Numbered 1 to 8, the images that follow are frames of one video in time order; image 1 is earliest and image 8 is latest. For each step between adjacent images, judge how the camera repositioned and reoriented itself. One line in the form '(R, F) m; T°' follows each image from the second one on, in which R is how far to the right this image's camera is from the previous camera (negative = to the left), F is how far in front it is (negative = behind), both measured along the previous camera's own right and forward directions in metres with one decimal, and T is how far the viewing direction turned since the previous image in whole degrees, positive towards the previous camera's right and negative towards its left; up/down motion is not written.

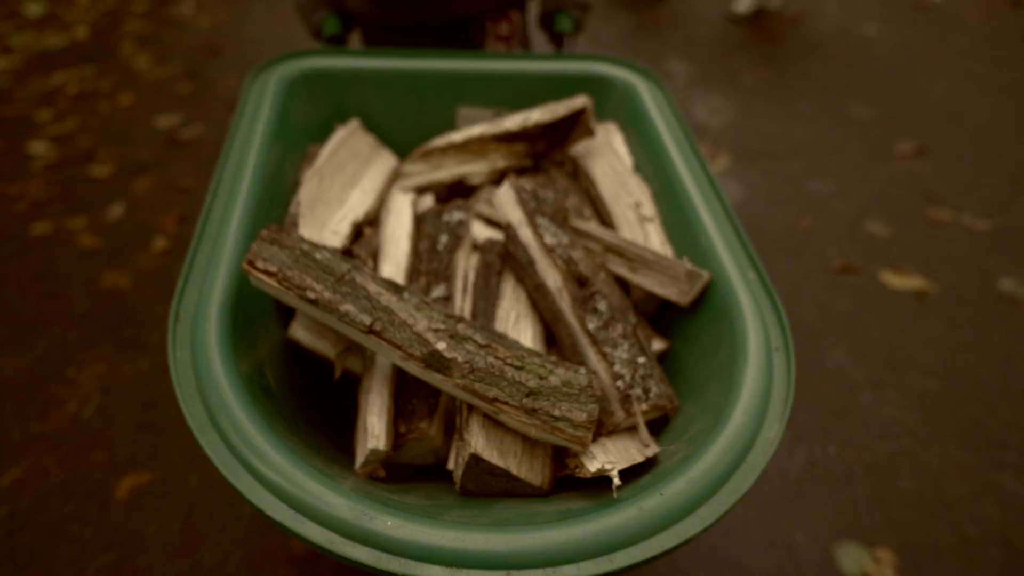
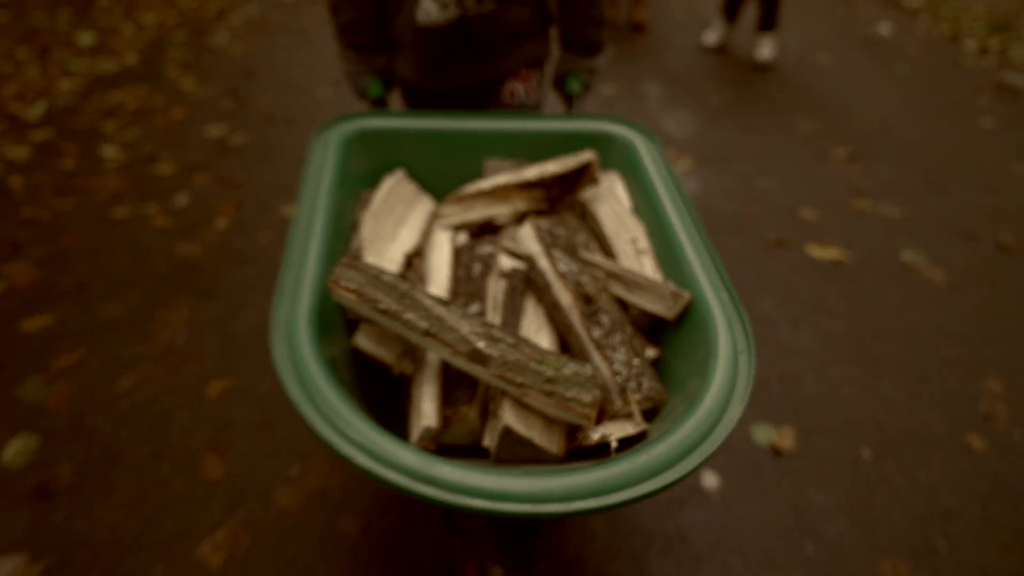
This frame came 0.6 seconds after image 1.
(0.0, -0.4) m; 0°
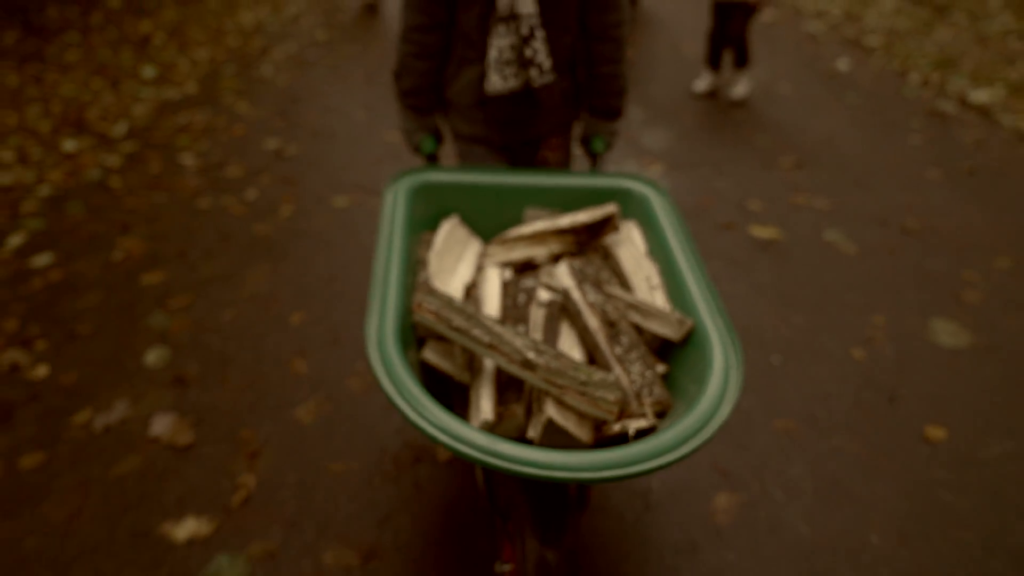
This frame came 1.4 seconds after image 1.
(0.0, -0.6) m; 0°
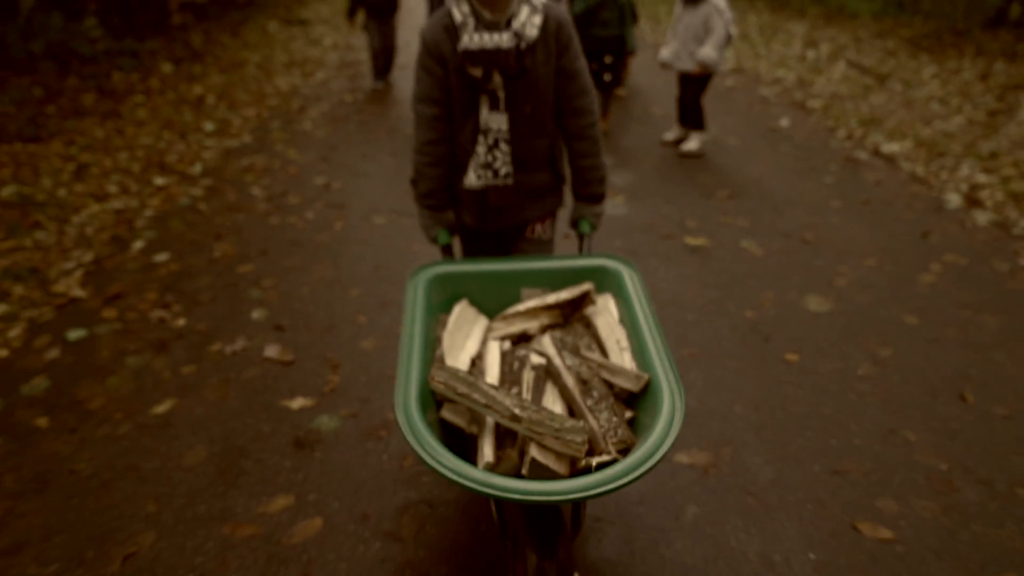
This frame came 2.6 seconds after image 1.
(0.0, -1.0) m; 0°
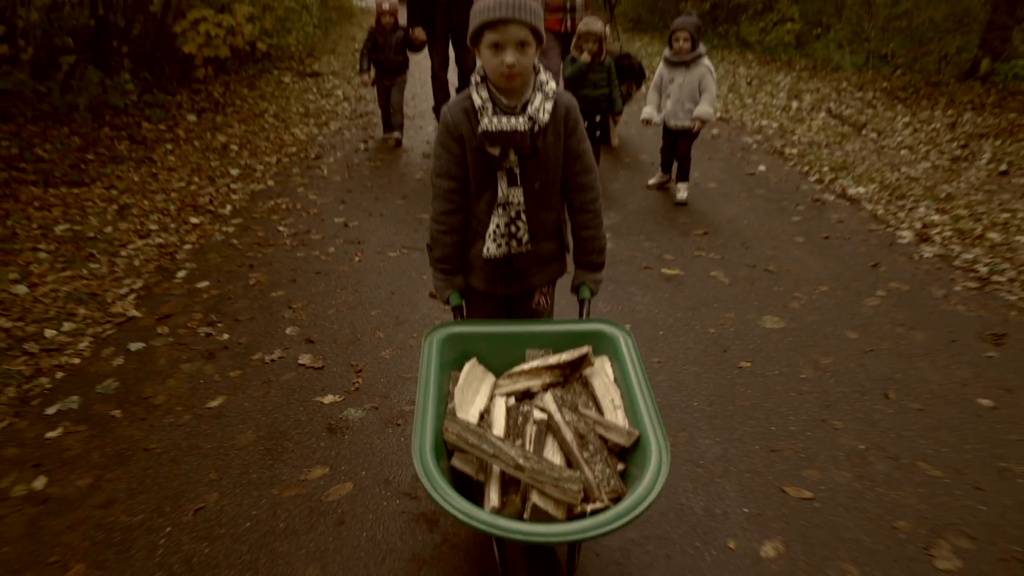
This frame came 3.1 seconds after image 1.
(0.0, -0.5) m; 0°
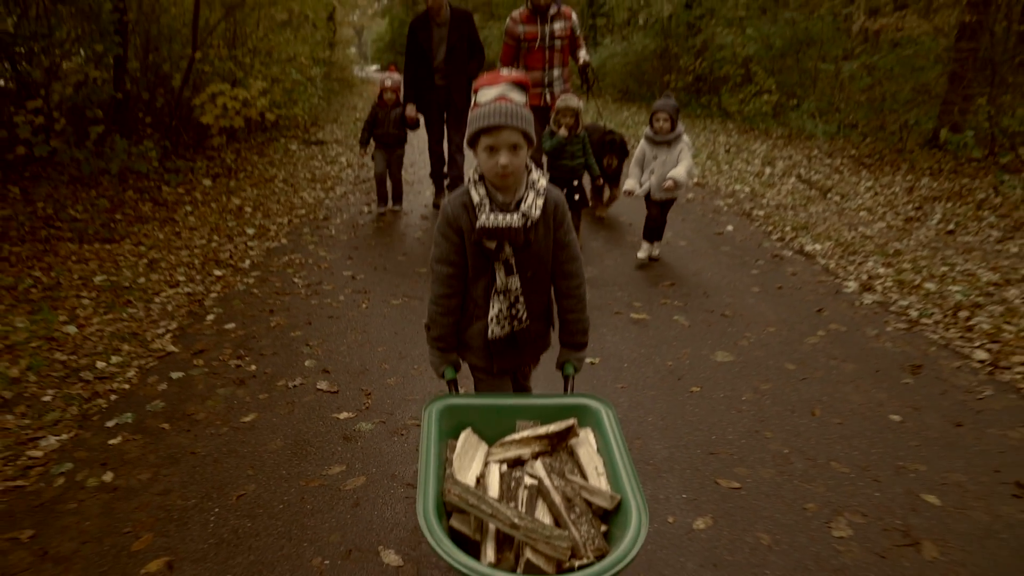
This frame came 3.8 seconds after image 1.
(0.0, -0.6) m; 0°
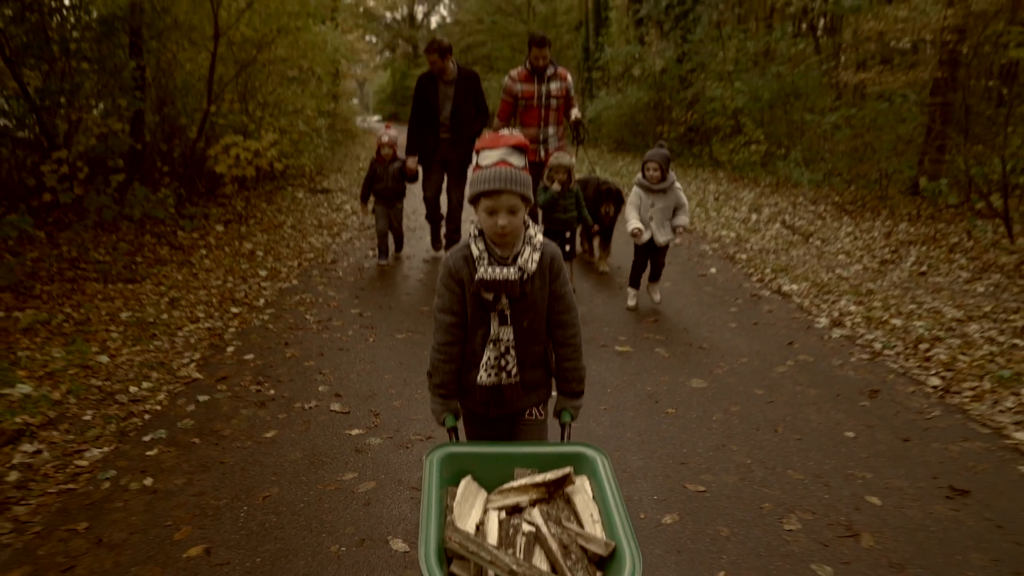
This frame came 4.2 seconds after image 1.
(0.0, -0.5) m; 0°
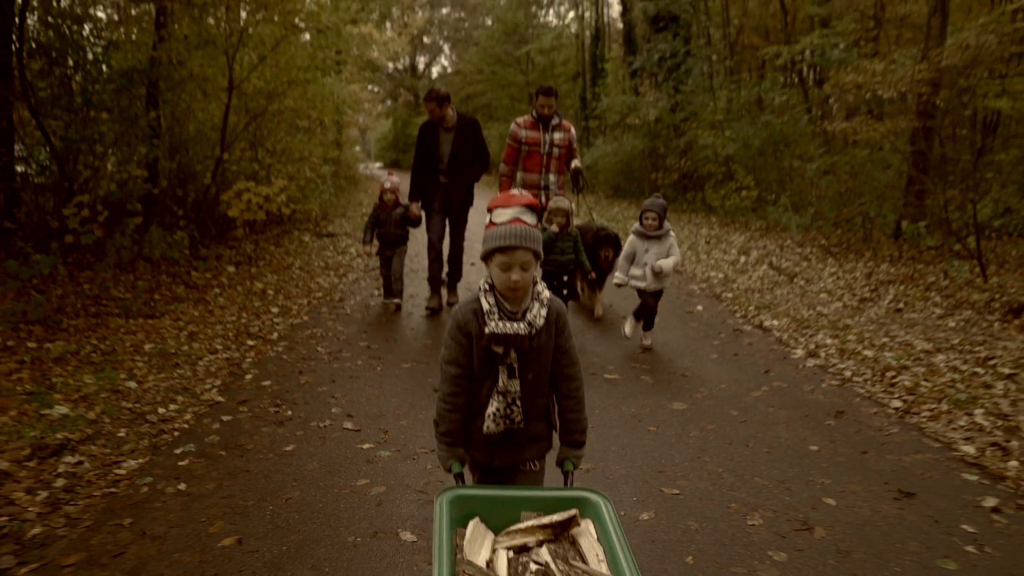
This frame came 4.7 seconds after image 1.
(0.0, -0.5) m; 0°
